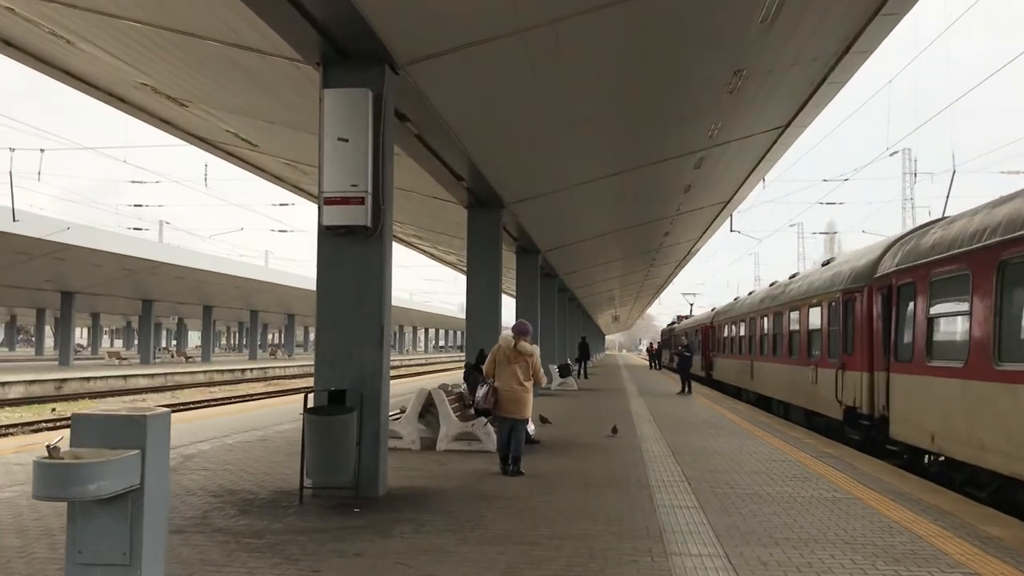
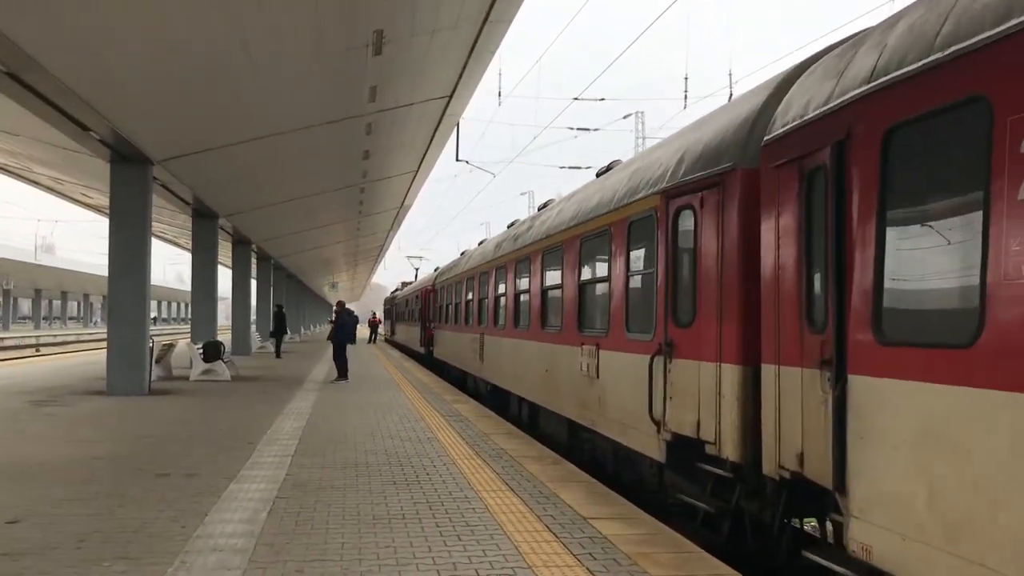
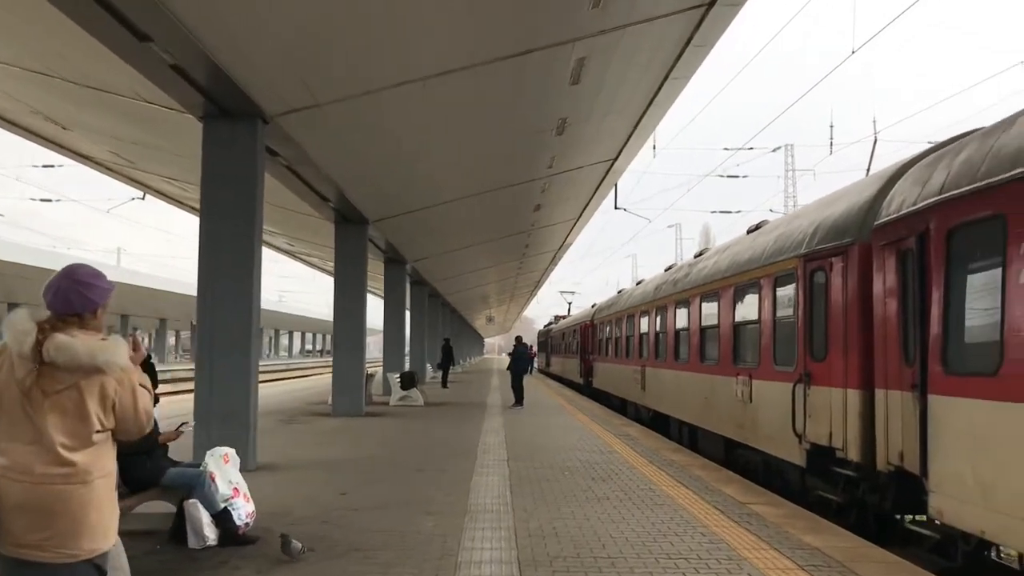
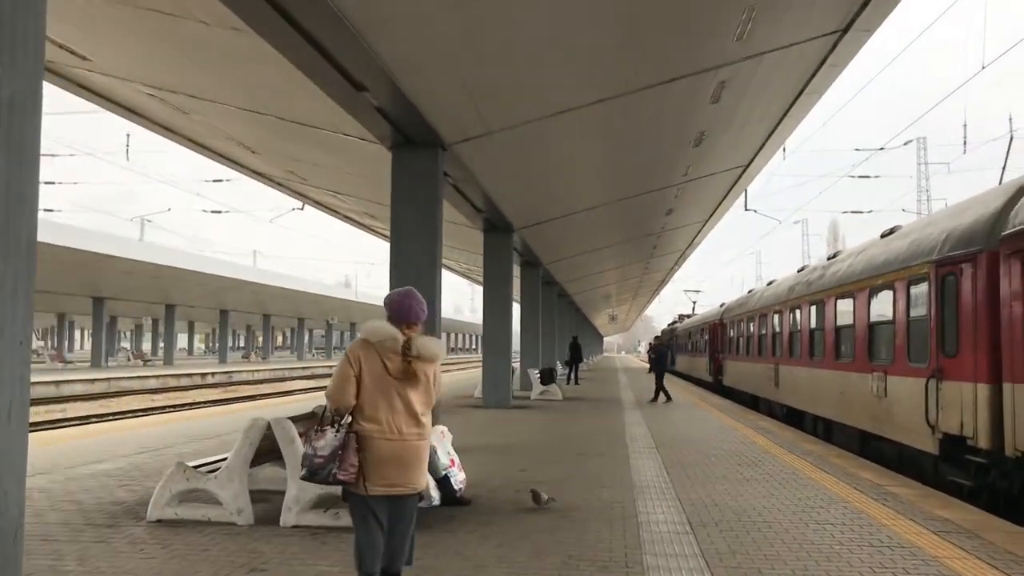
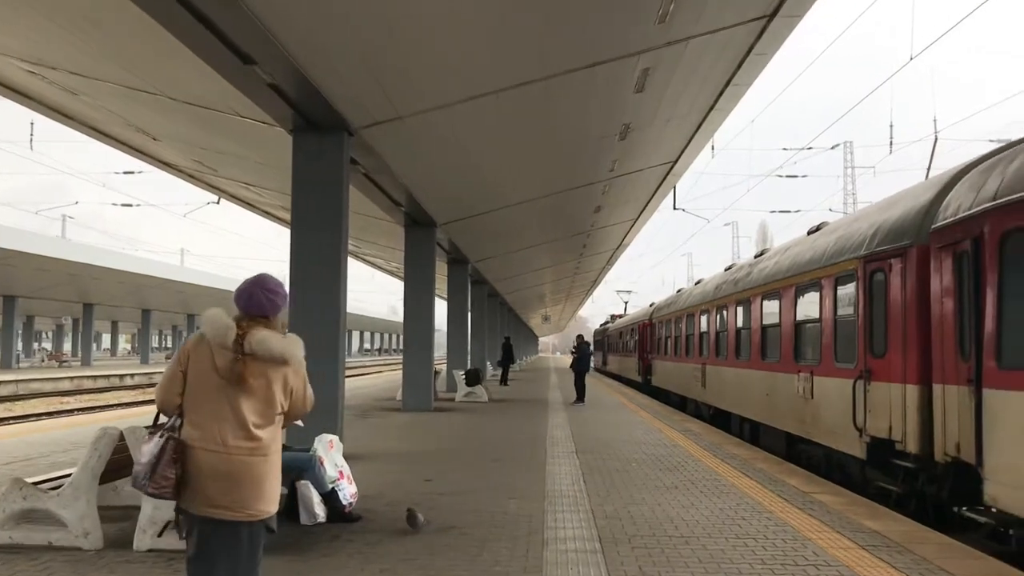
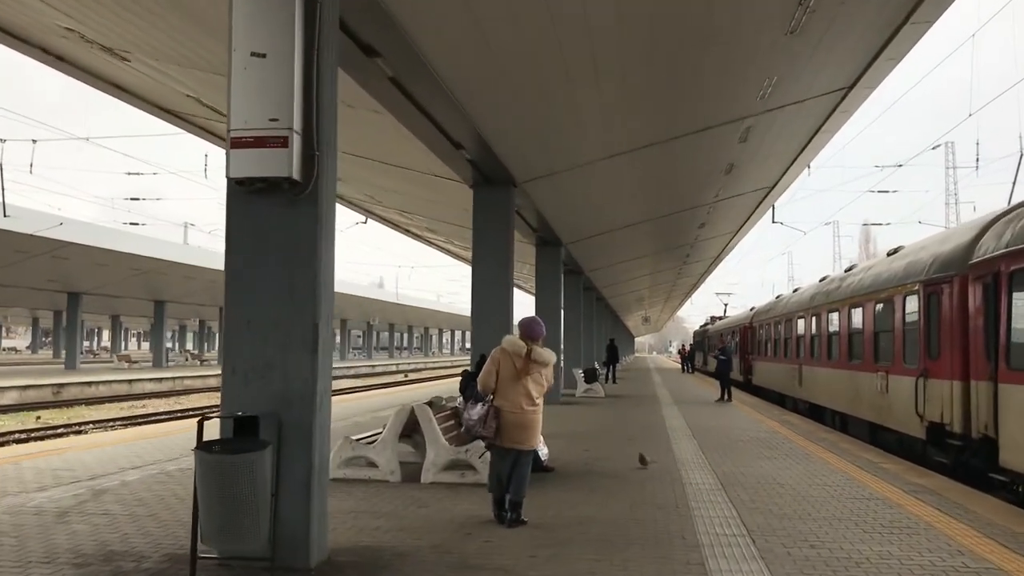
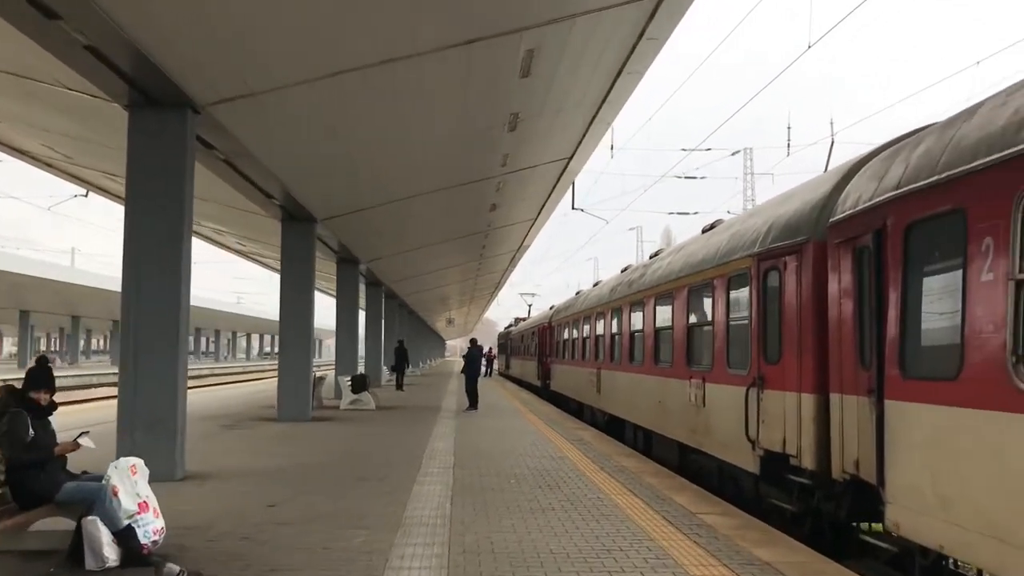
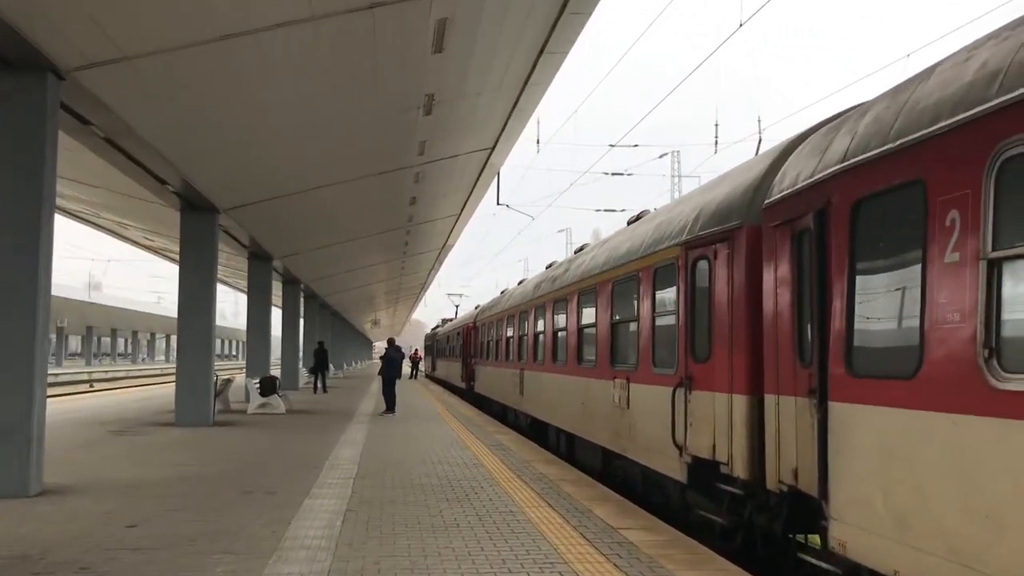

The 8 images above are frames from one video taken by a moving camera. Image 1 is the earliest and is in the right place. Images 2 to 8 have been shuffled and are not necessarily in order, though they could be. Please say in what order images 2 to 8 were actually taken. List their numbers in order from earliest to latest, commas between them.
6, 4, 5, 3, 7, 8, 2
